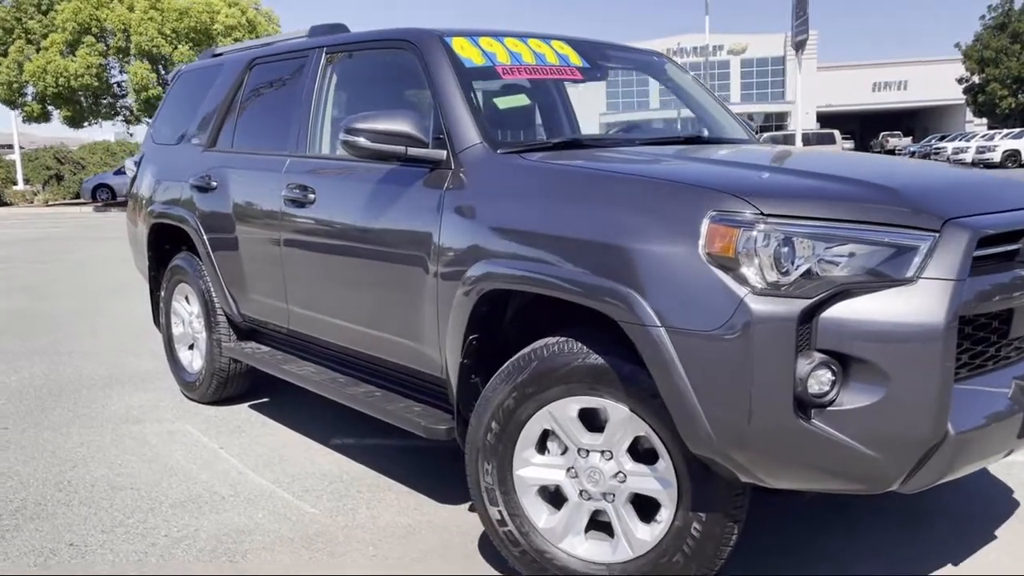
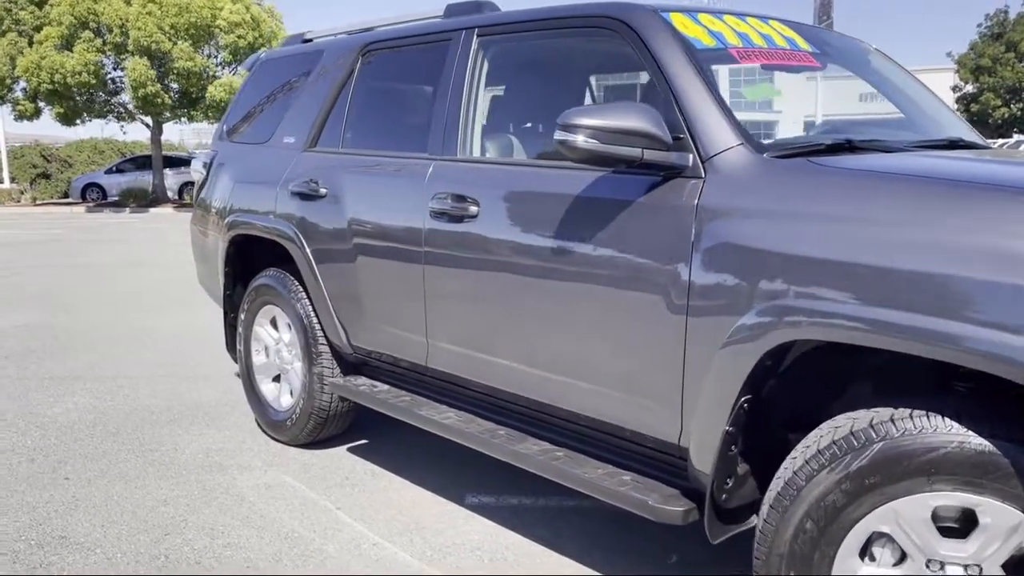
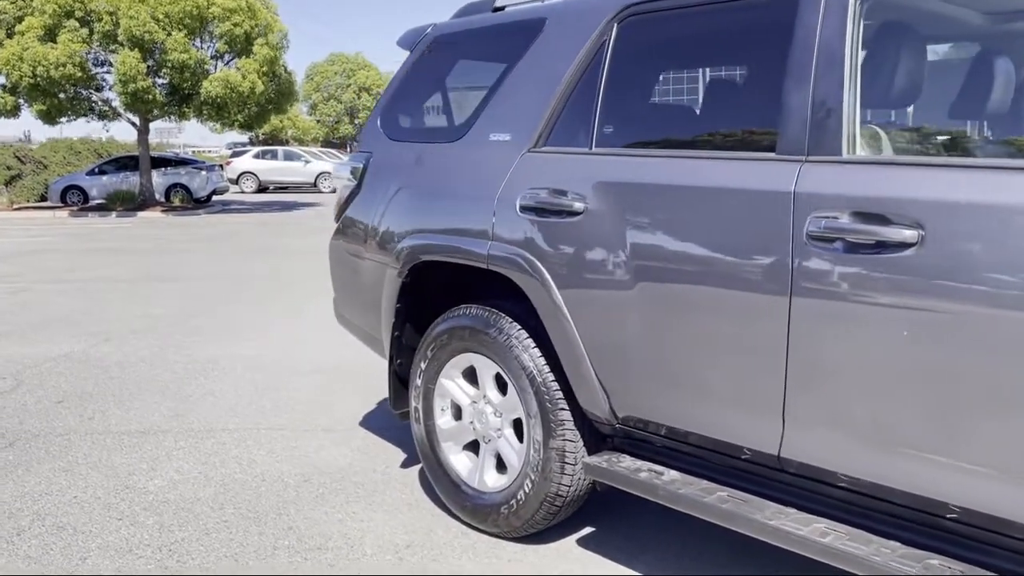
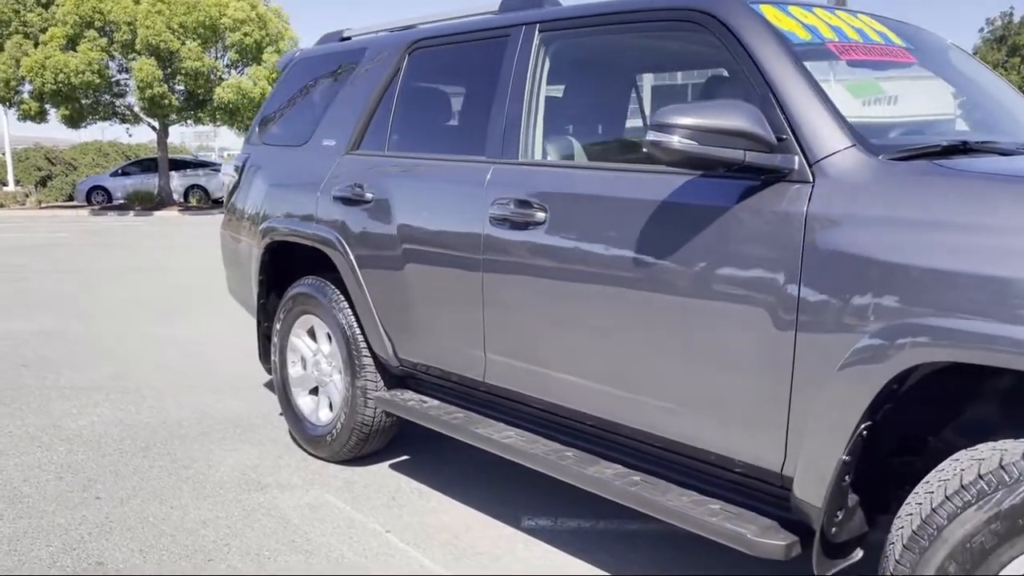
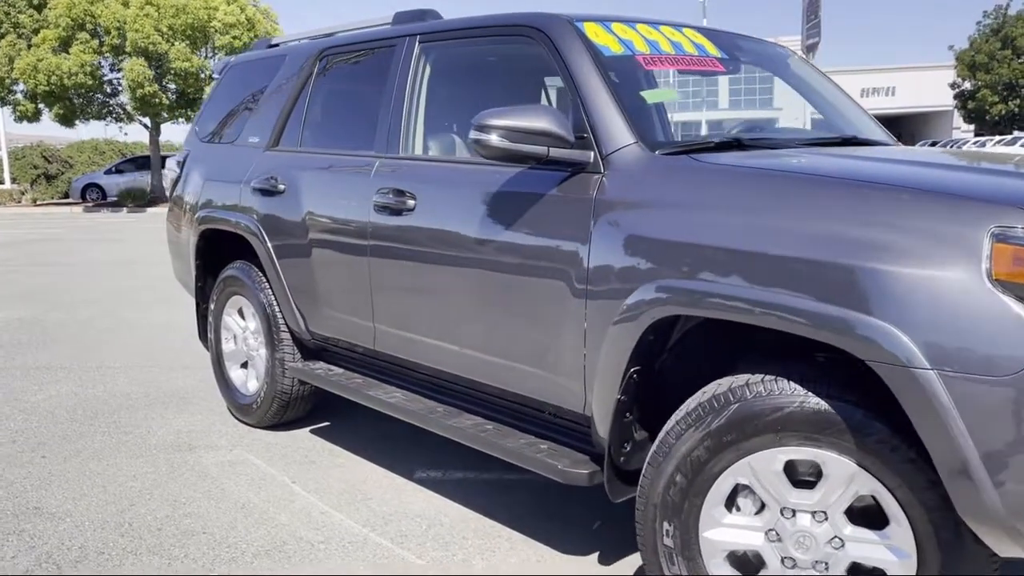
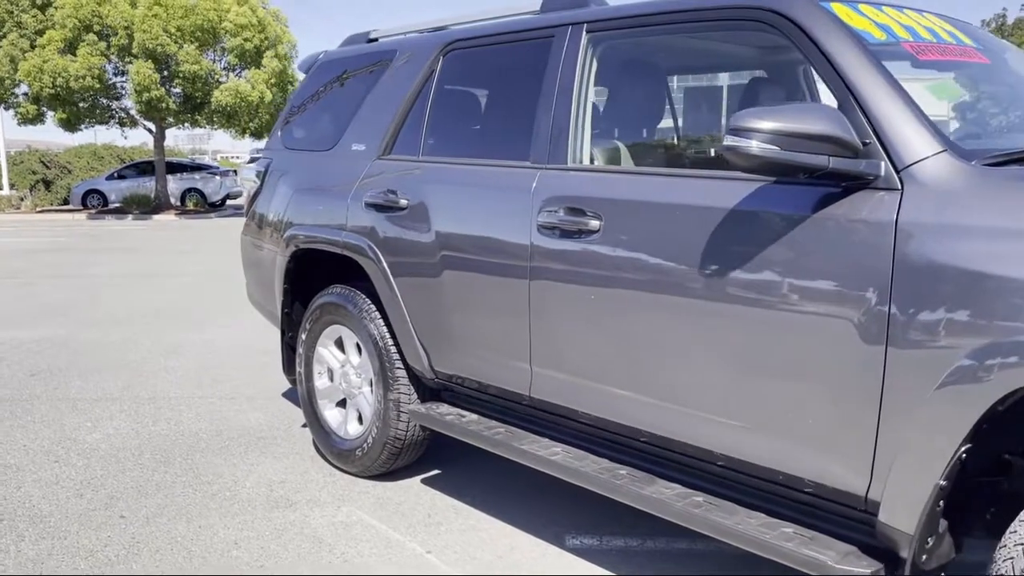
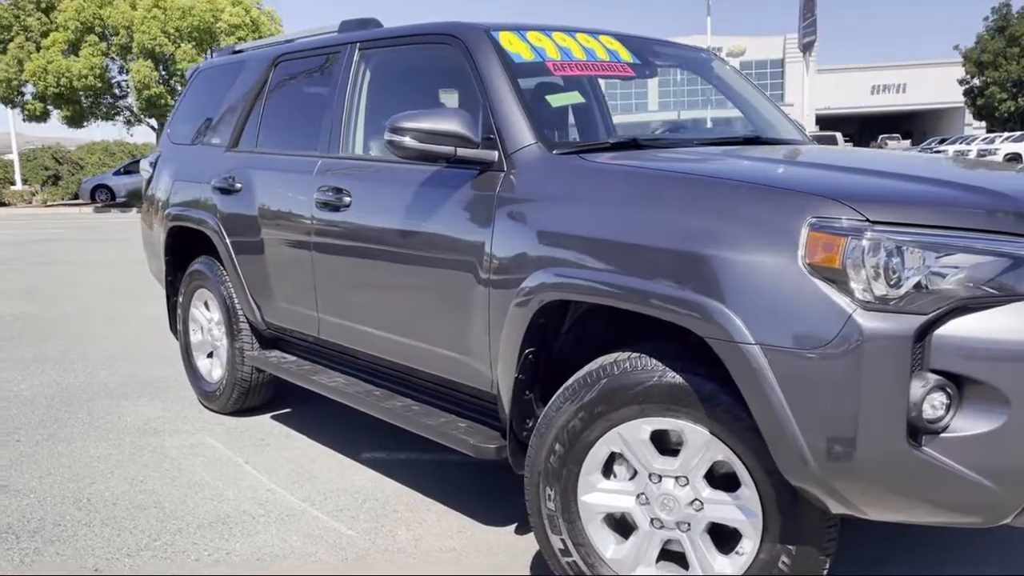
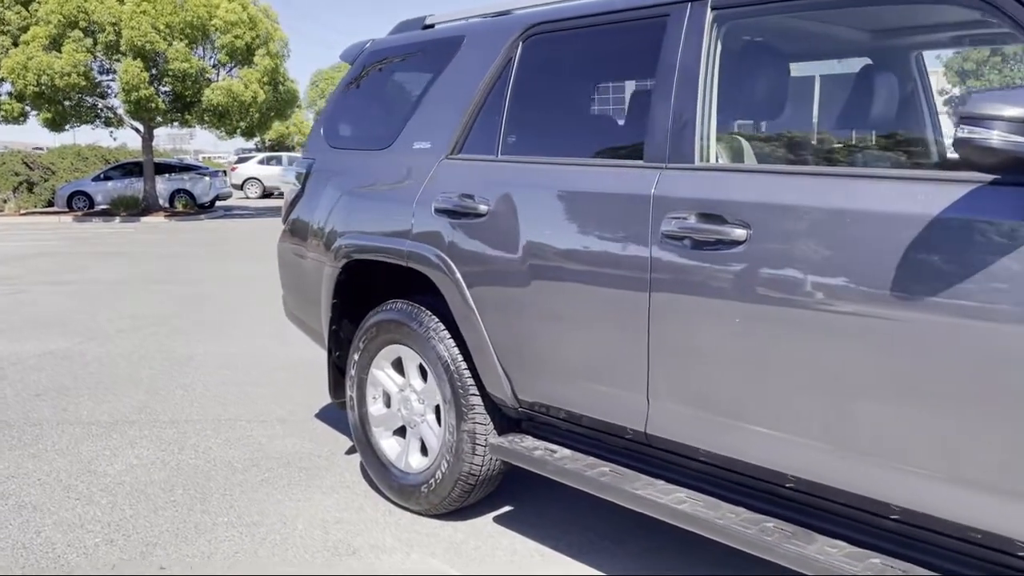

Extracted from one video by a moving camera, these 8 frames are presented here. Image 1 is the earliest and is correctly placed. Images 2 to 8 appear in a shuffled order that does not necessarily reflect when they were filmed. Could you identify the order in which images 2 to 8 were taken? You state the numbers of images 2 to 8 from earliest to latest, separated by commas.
7, 5, 2, 4, 6, 8, 3
